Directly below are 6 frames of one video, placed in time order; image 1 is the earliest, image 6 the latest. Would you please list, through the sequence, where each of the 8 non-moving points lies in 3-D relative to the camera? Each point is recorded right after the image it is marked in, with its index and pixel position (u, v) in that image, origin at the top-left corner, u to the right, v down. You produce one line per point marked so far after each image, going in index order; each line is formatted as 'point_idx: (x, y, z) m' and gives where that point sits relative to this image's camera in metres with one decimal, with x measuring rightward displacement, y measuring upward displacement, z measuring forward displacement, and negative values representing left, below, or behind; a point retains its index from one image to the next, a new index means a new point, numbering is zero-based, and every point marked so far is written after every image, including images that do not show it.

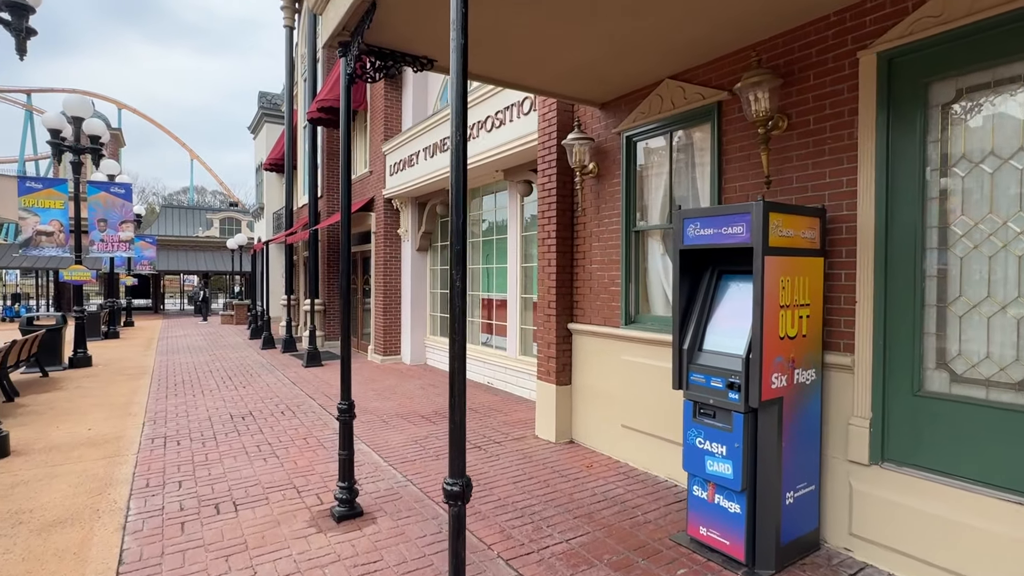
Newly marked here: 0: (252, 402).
0: (-3.8, -1.7, +7.9) m
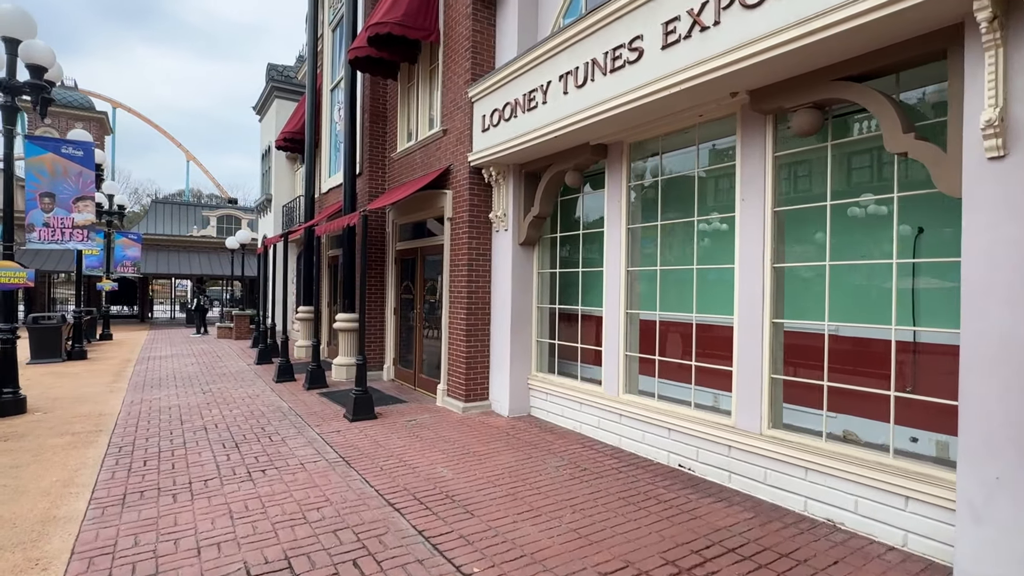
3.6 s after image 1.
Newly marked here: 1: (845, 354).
0: (-1.7, -1.8, +4.1) m
1: (+2.6, -0.5, +4.3) m
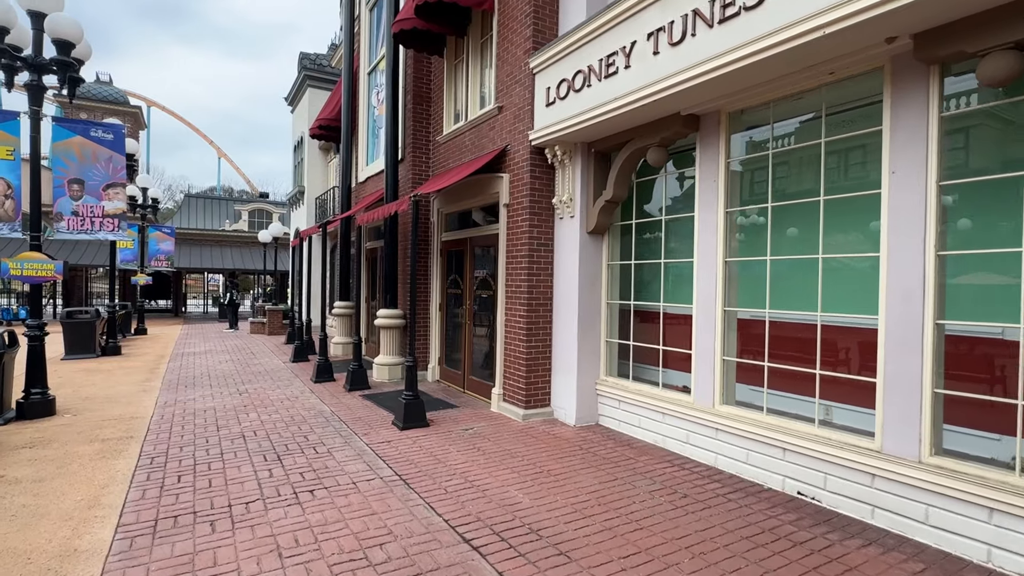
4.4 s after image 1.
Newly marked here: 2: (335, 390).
0: (-1.0, -1.7, +3.4) m
1: (+3.3, -0.5, +3.3) m
2: (-2.8, -1.6, +8.6) m
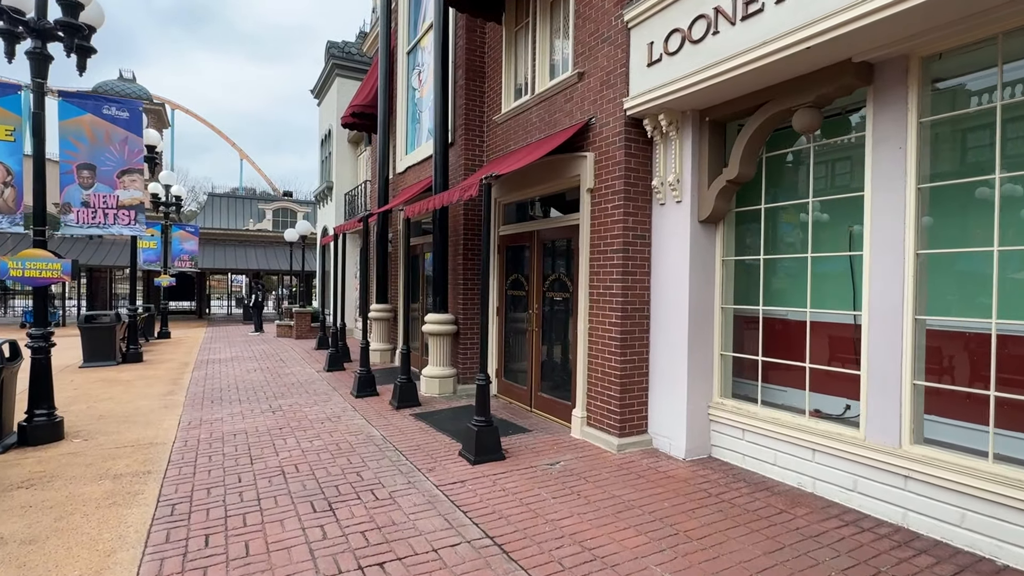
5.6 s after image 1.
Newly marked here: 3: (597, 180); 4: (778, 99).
0: (-0.2, -1.7, +2.2) m
1: (+4.1, -0.5, +2.0) m
2: (-1.8, -1.7, +7.5) m
3: (+0.9, +1.2, +5.9) m
4: (+2.3, +1.6, +4.7) m
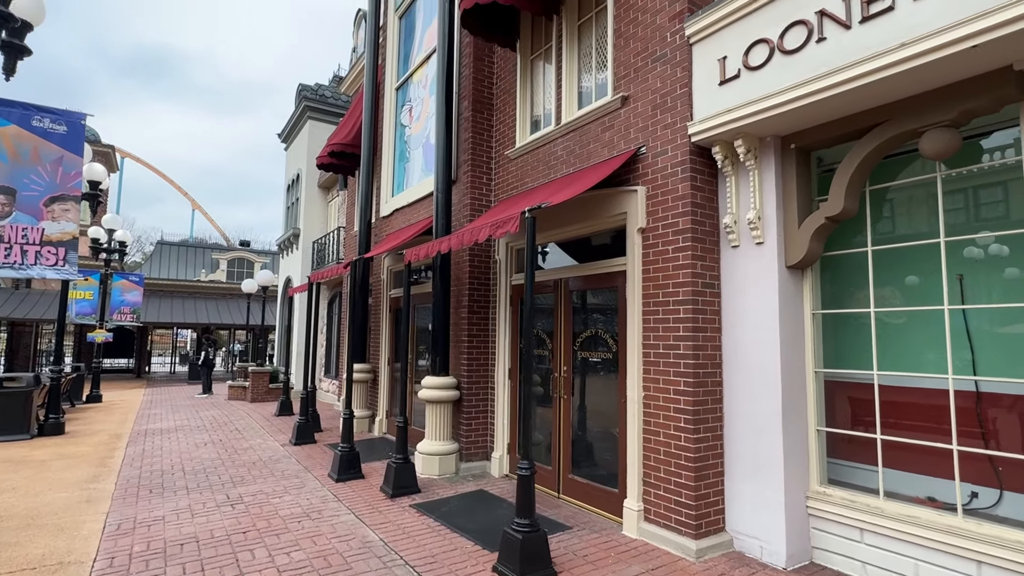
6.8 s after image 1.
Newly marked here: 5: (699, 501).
0: (+0.5, -1.9, +0.9) m
1: (+4.7, -0.6, +1.2) m
2: (-1.6, -2.3, +6.0) m
3: (+1.3, +0.6, +5.0) m
4: (+2.7, +1.2, +3.9) m
5: (+1.5, -1.7, +4.4) m
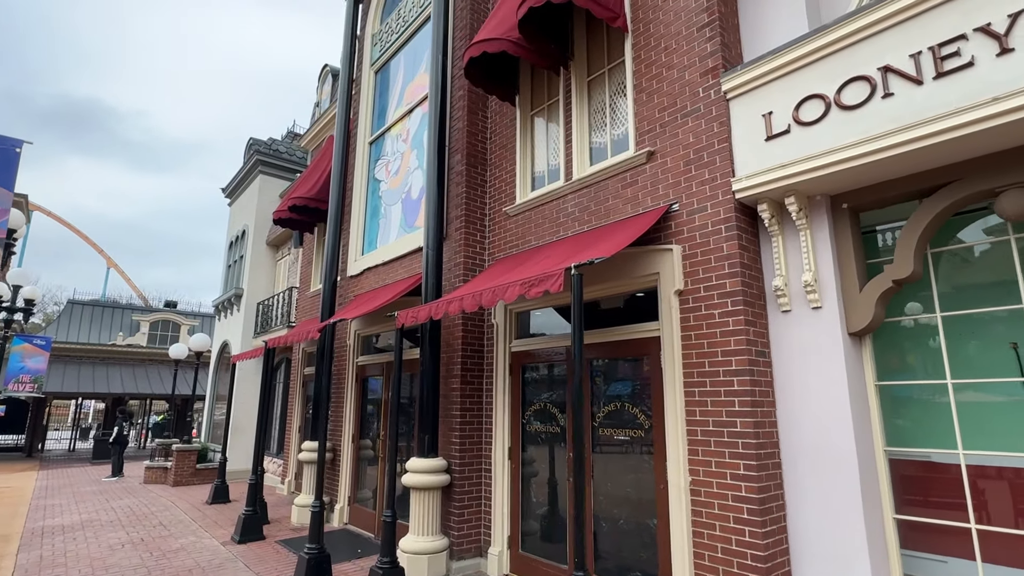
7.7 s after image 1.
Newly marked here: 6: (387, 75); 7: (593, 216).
0: (+1.2, -1.9, +0.1) m
1: (+5.4, -0.8, +1.0) m
2: (-1.5, -2.9, +4.9) m
3: (+1.5, +0.1, +4.6) m
4: (+3.1, +0.7, +3.7) m
5: (+1.8, -2.2, +3.8) m
6: (-2.3, +3.7, +9.5) m
7: (+0.8, +0.7, +5.6) m
